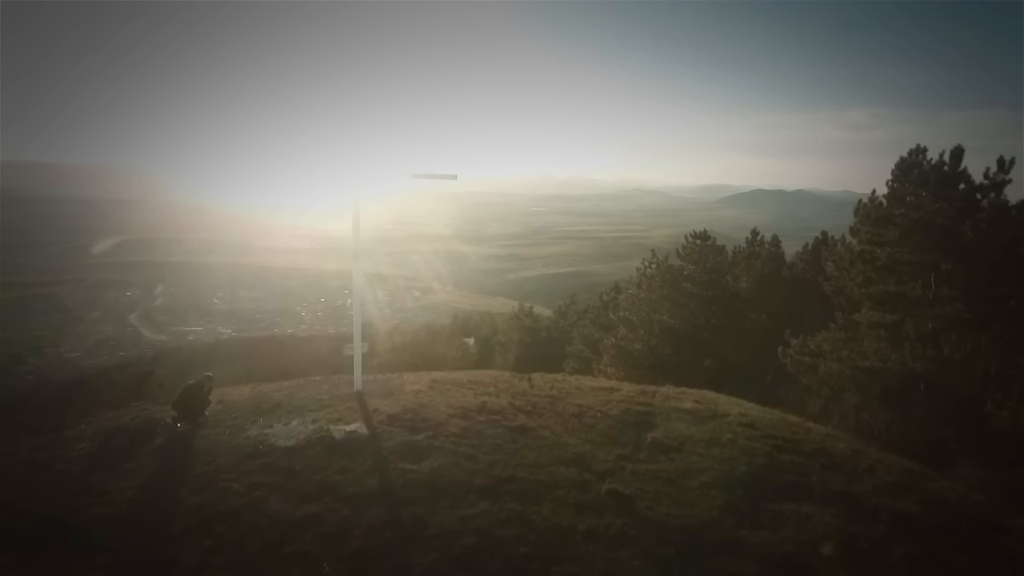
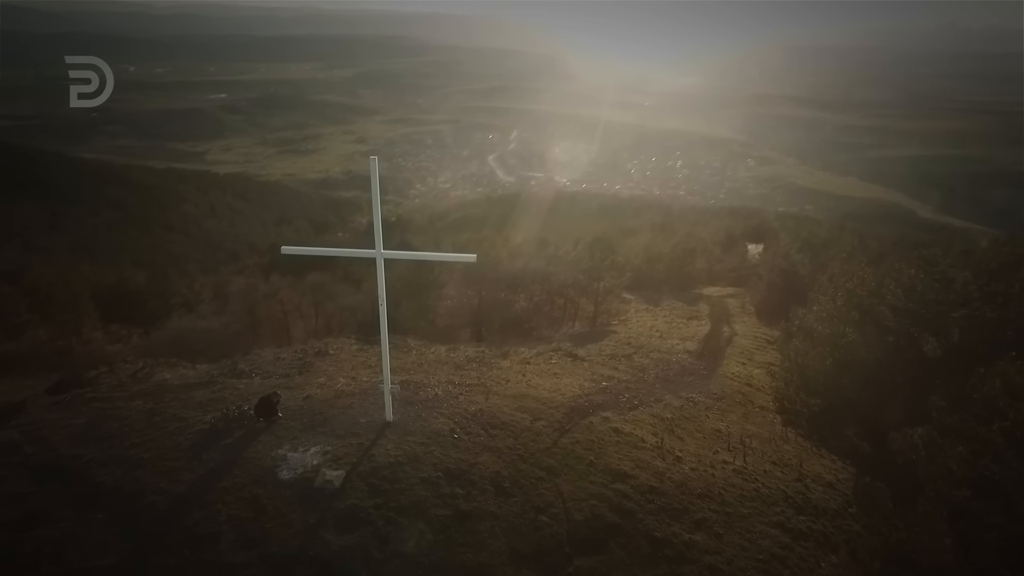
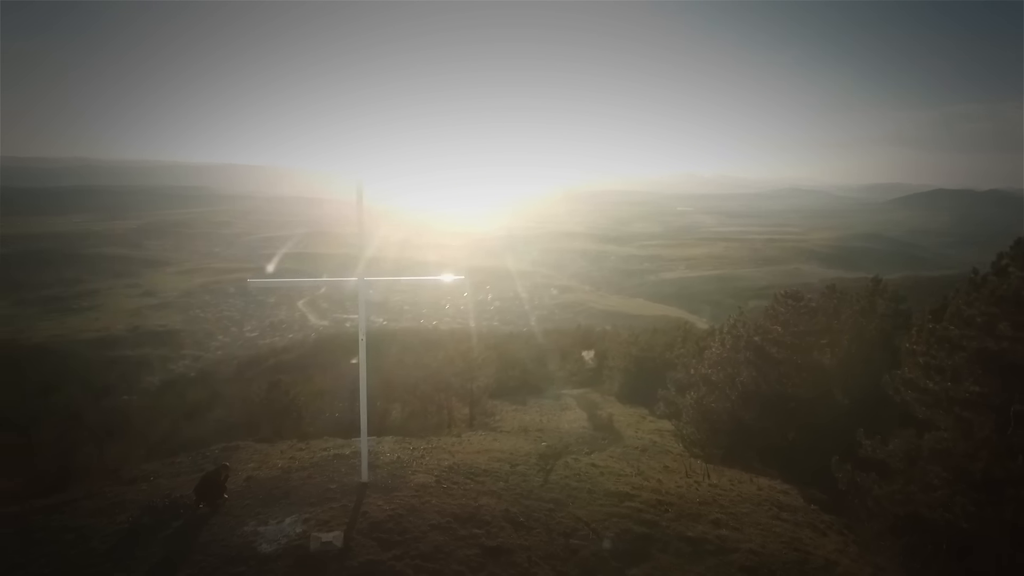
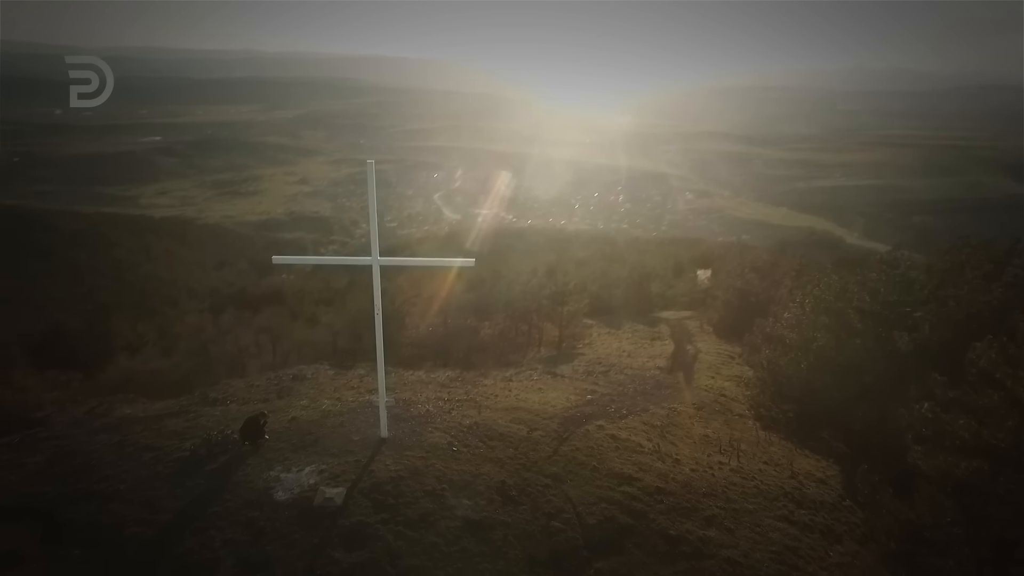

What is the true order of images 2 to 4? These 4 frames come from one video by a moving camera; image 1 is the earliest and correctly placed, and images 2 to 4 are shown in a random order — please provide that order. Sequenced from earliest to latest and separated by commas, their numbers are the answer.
3, 4, 2
